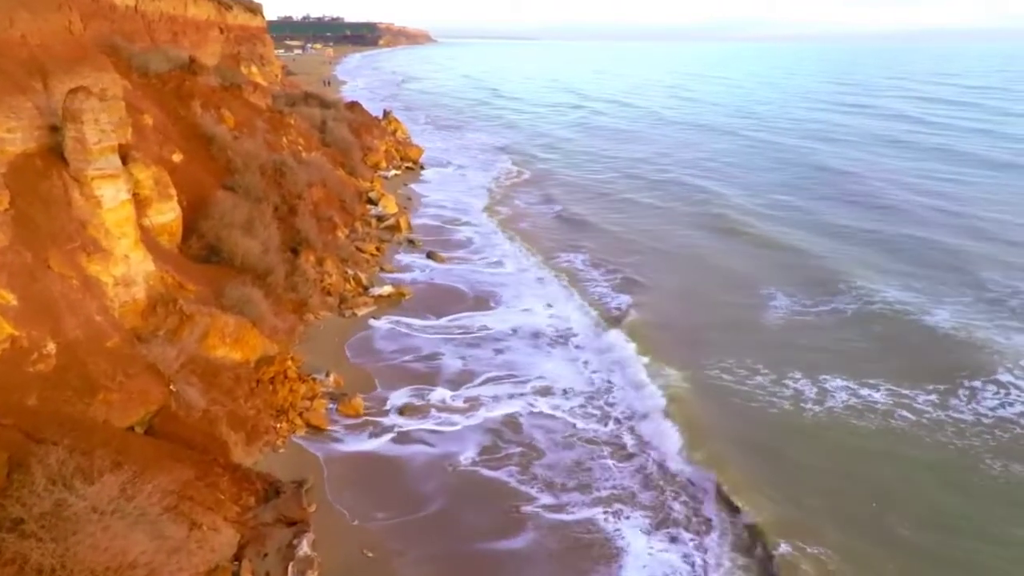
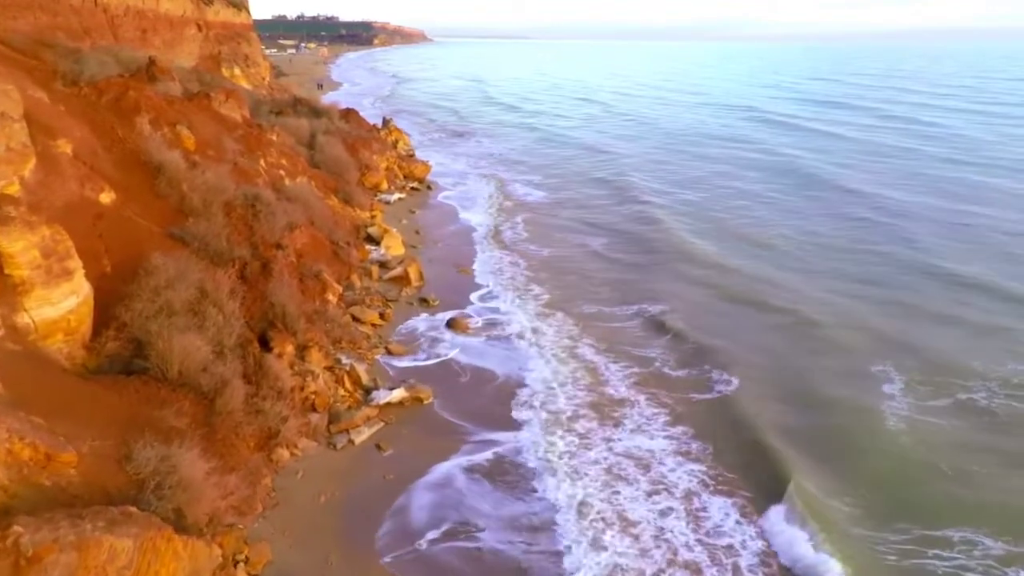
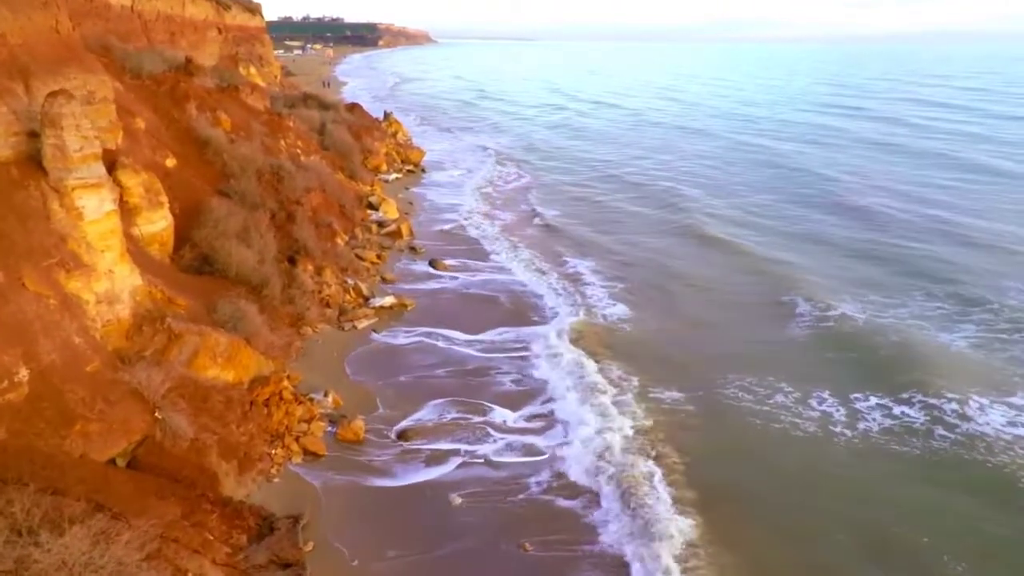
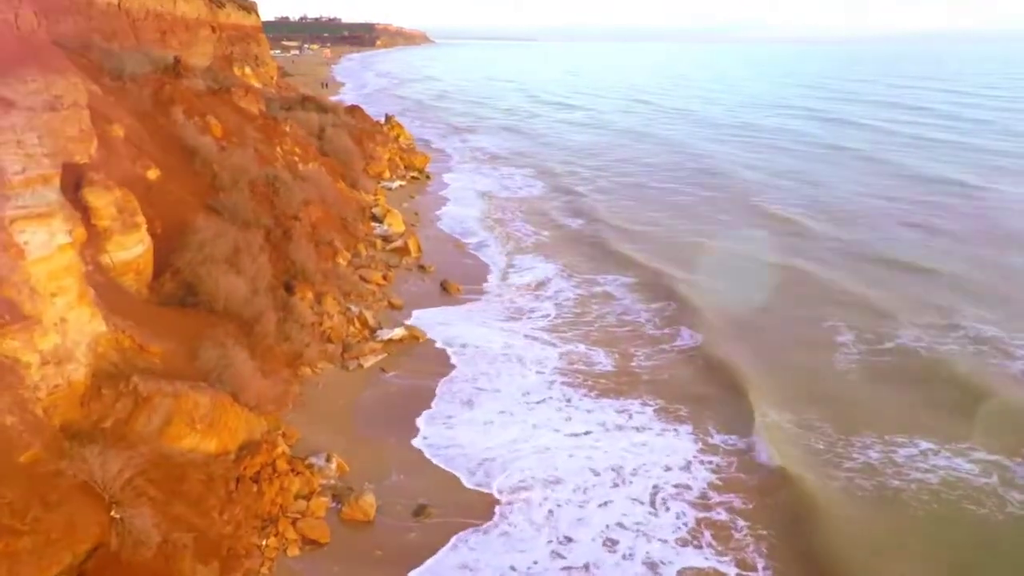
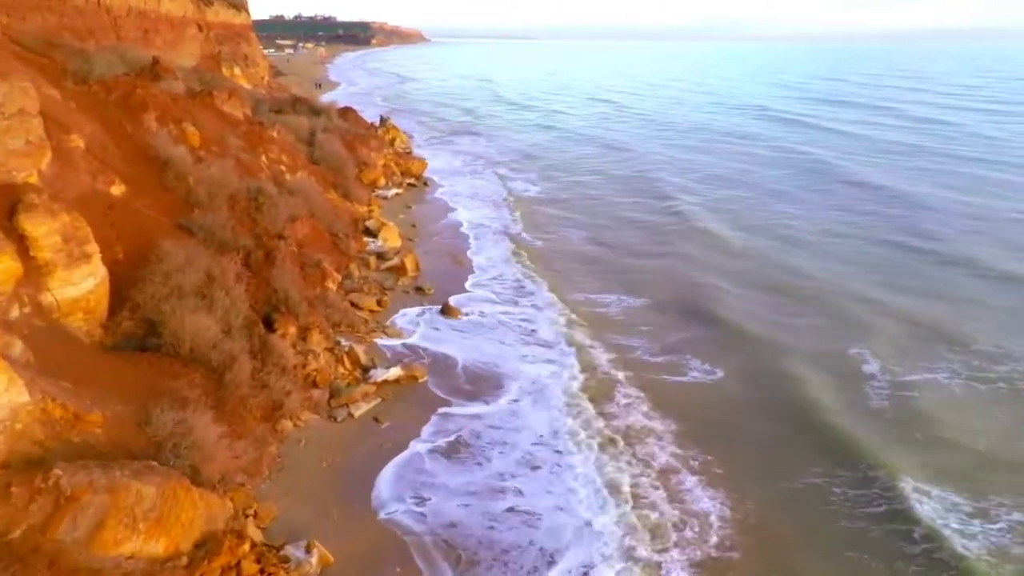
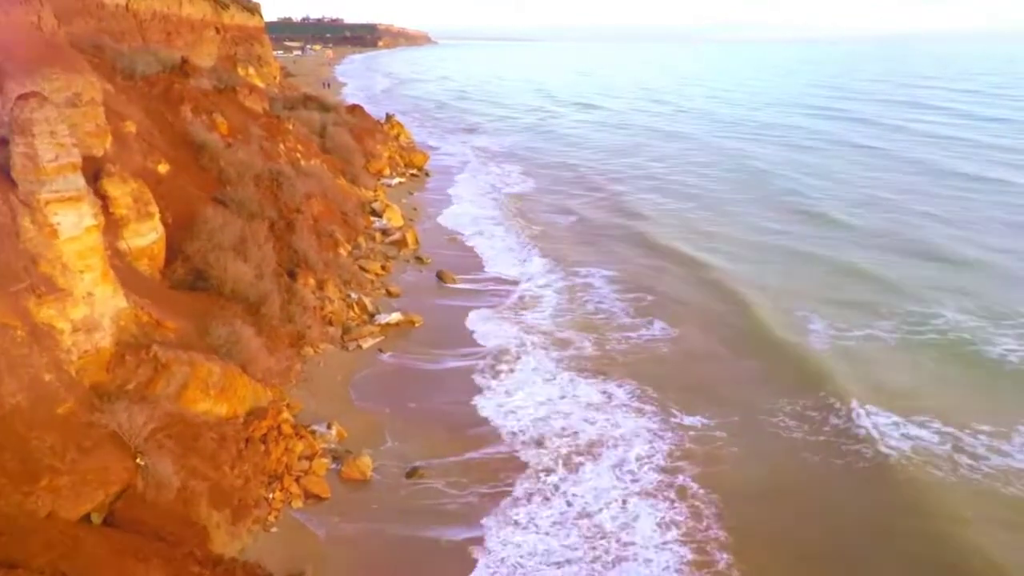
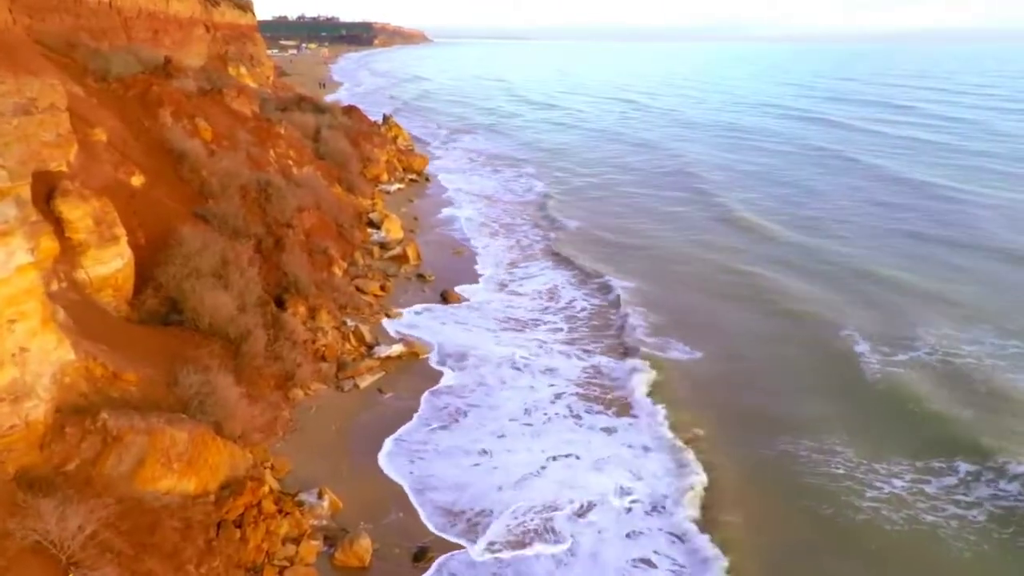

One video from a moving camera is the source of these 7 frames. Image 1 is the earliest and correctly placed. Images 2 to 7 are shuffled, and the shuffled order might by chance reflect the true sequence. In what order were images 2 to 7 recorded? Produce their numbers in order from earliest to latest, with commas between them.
3, 6, 4, 7, 5, 2
